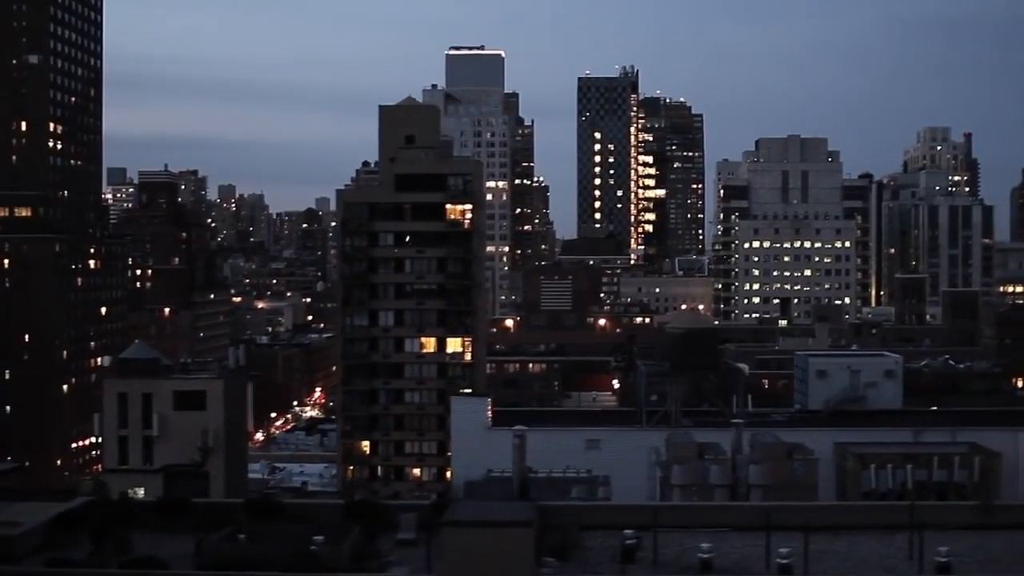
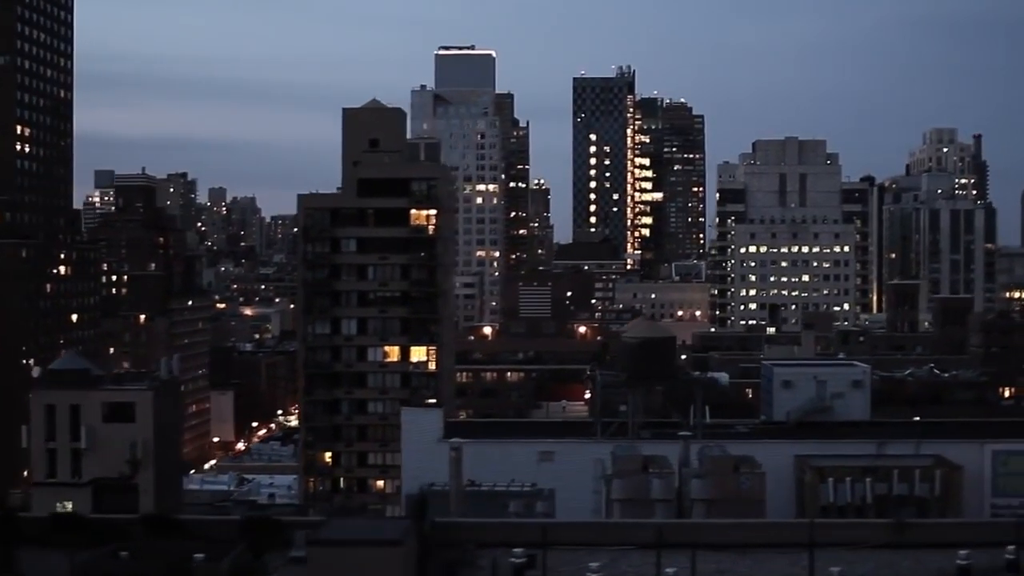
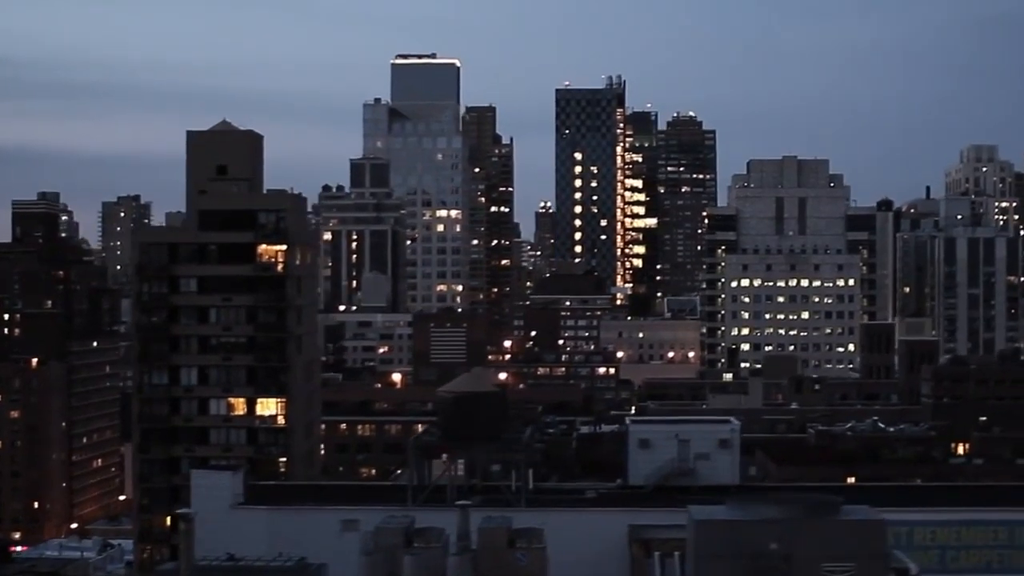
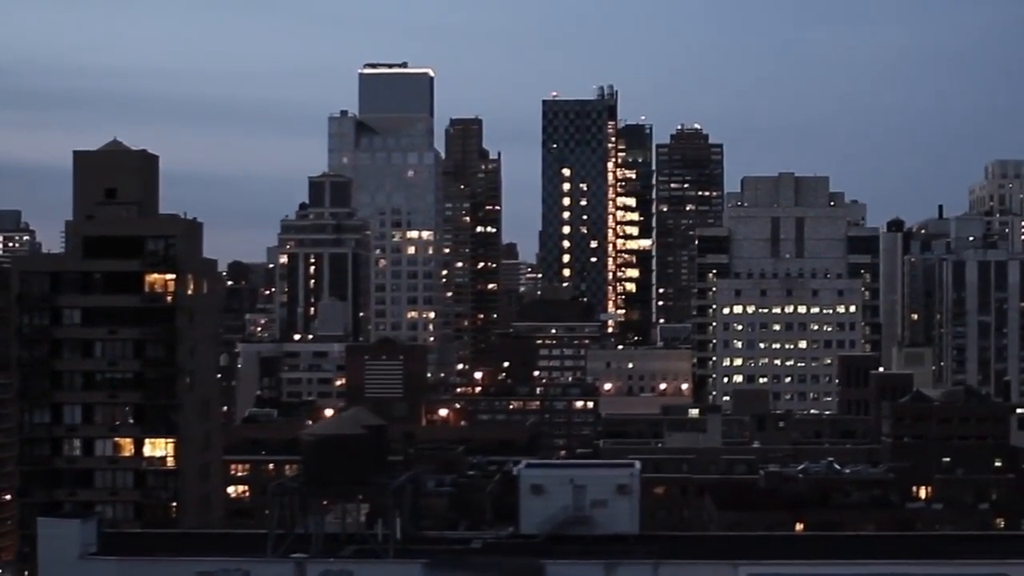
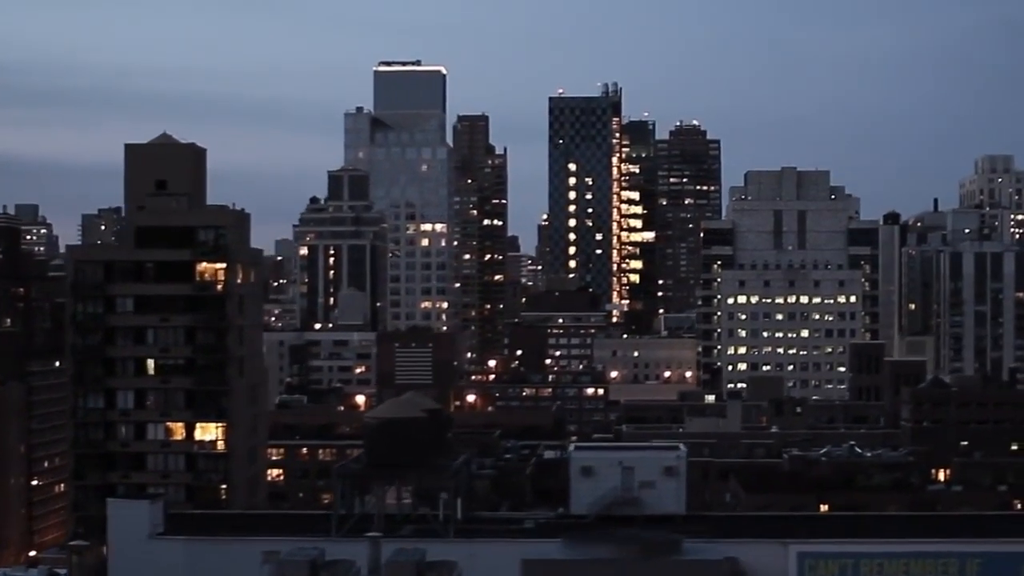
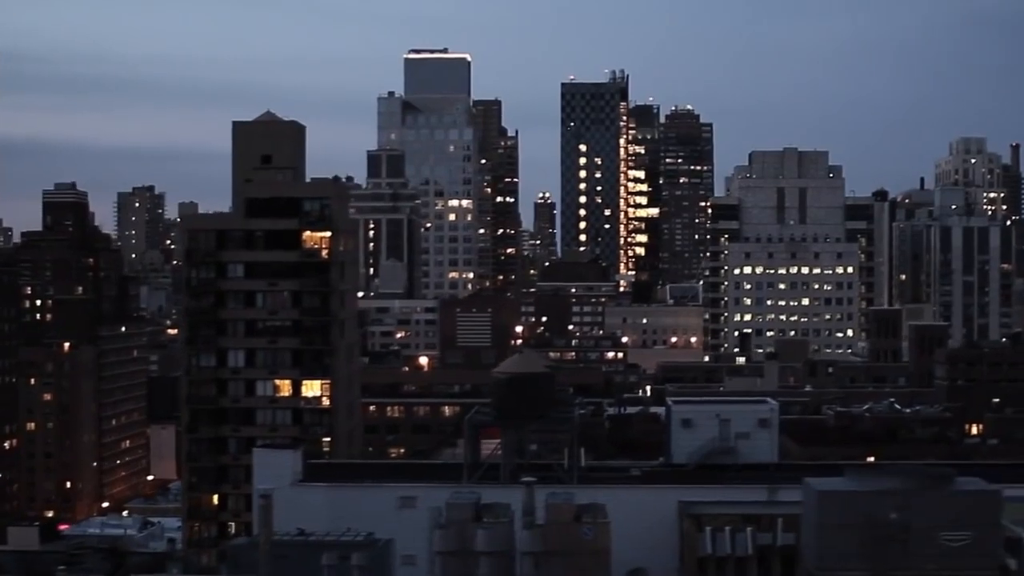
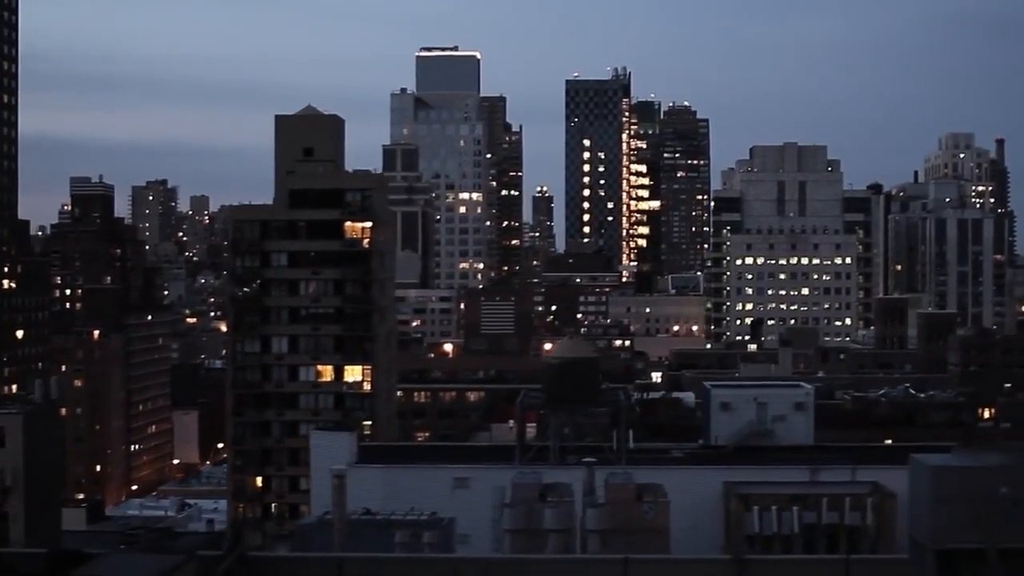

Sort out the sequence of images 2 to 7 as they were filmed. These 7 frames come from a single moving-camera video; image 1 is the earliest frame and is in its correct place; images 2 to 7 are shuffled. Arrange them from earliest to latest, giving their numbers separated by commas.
2, 7, 6, 3, 5, 4
